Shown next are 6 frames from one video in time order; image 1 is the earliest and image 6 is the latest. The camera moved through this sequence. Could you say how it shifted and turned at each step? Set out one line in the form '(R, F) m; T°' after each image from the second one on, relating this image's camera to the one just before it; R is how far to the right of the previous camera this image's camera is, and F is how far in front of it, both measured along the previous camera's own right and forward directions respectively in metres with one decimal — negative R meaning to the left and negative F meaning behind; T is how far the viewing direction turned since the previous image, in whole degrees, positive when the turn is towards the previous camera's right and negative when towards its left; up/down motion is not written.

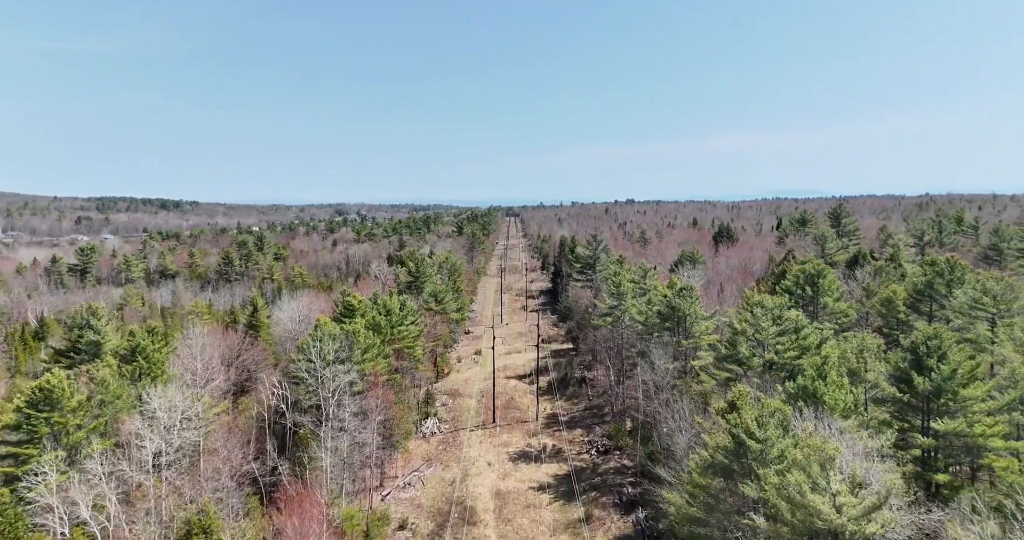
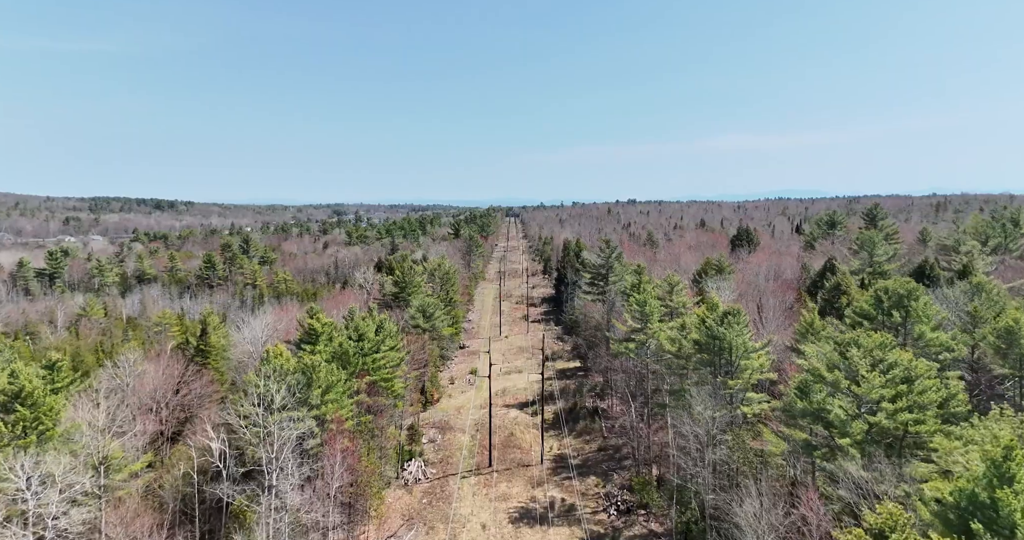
(0.0, +8.1) m; 0°
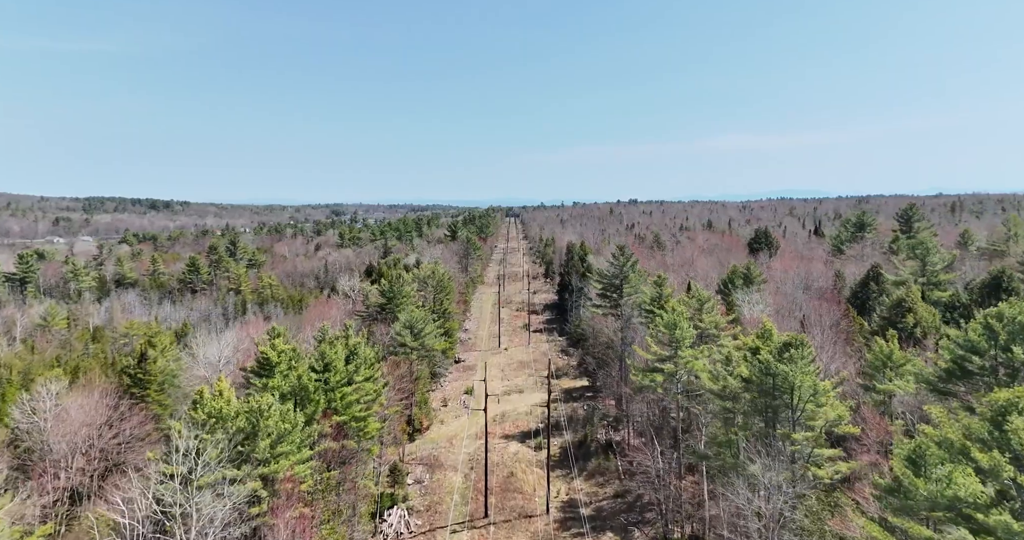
(0.0, +6.6) m; 0°
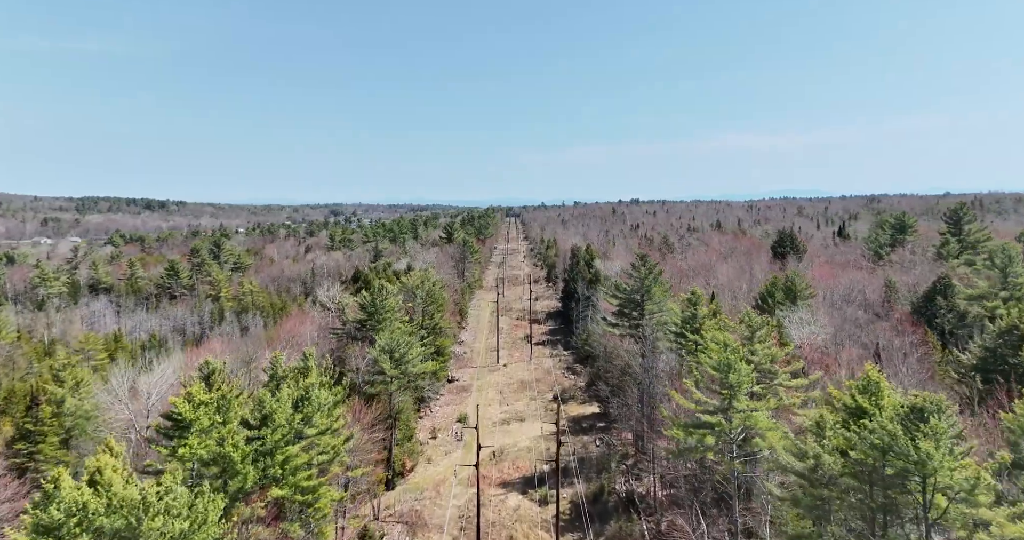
(0.0, +7.5) m; 0°
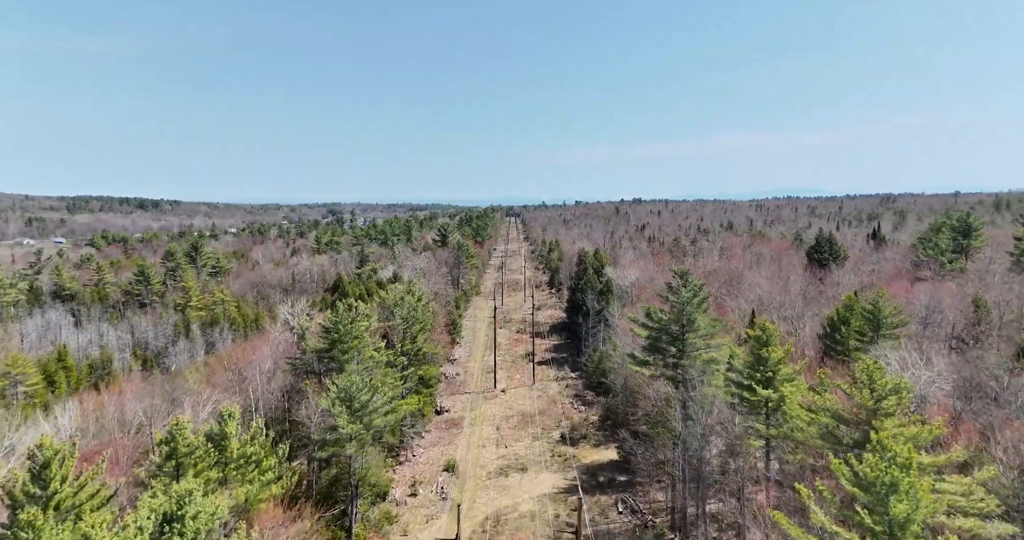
(+0.1, +9.2) m; 0°
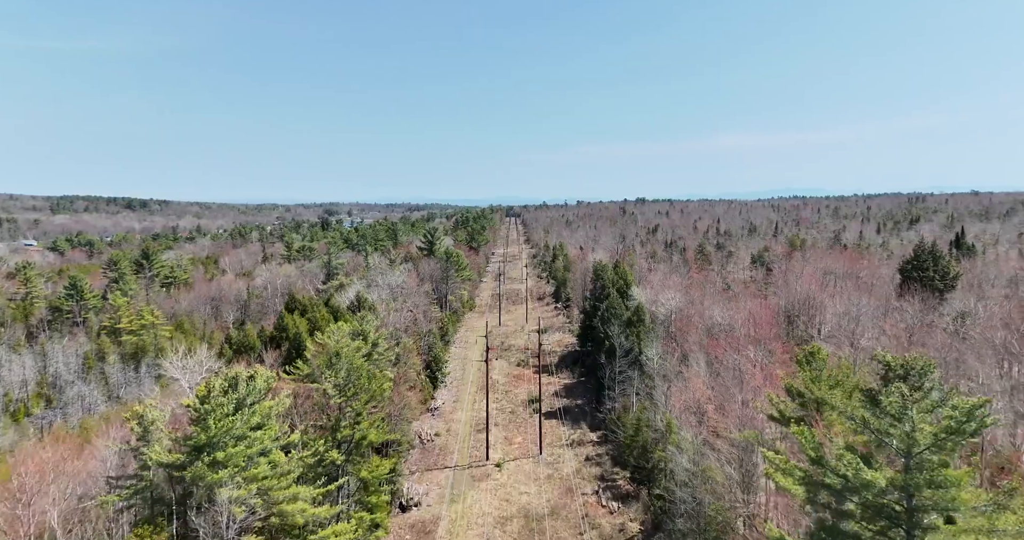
(+0.1, +16.2) m; 0°
